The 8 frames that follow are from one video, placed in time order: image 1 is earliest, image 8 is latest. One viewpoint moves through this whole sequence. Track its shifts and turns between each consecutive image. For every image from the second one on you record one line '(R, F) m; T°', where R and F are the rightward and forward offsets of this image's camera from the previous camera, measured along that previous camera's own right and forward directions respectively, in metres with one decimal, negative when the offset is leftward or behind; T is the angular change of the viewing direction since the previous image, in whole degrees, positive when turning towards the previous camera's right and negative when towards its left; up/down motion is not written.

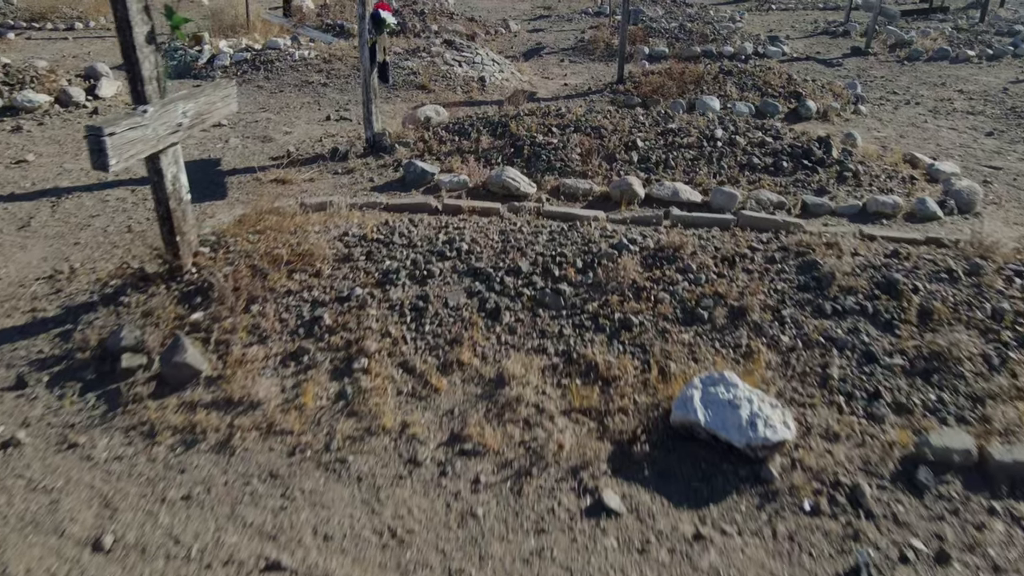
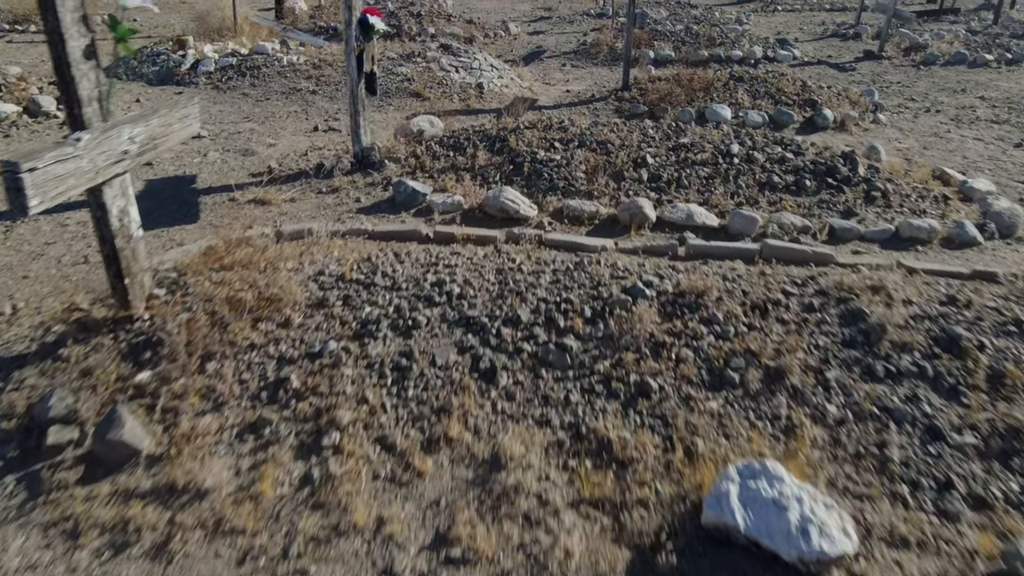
(0.0, +0.5) m; 0°
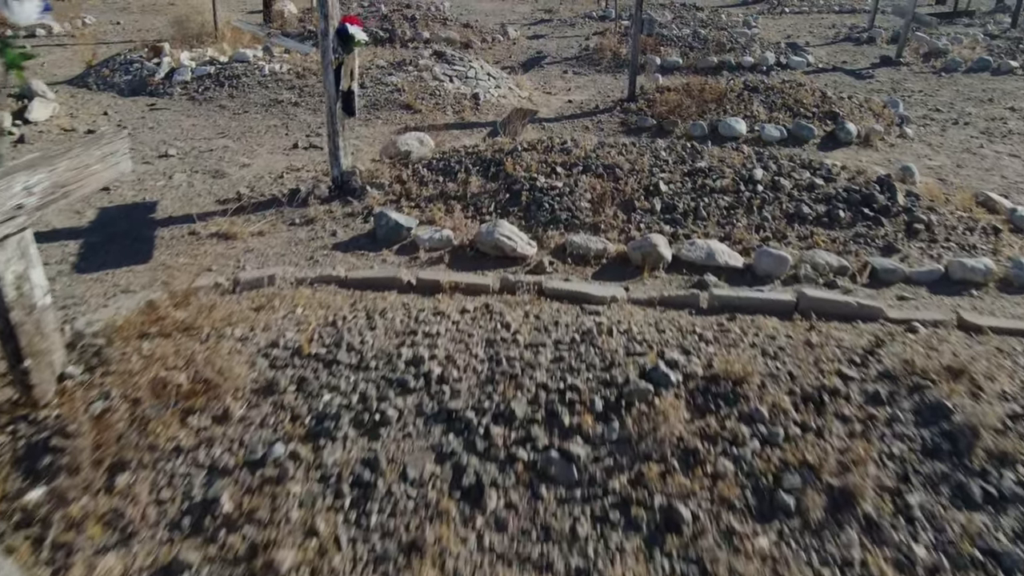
(0.0, +0.7) m; 0°
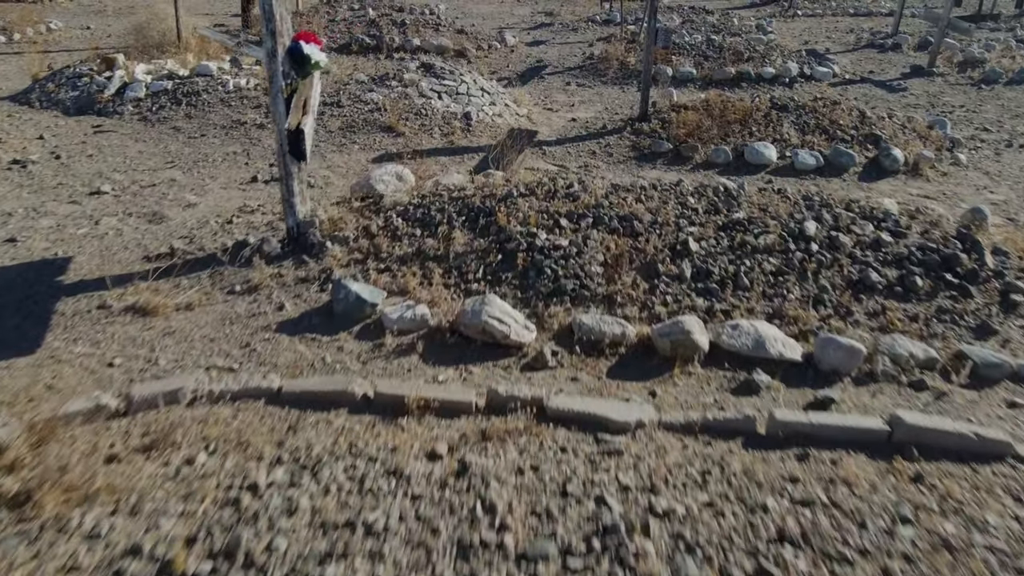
(0.0, +1.1) m; 0°
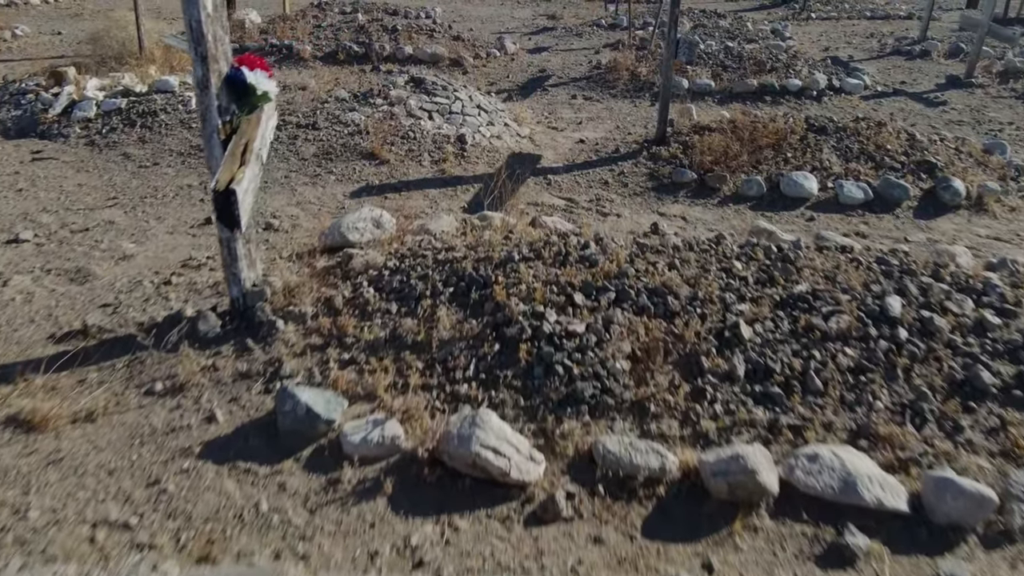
(0.0, +1.0) m; 0°
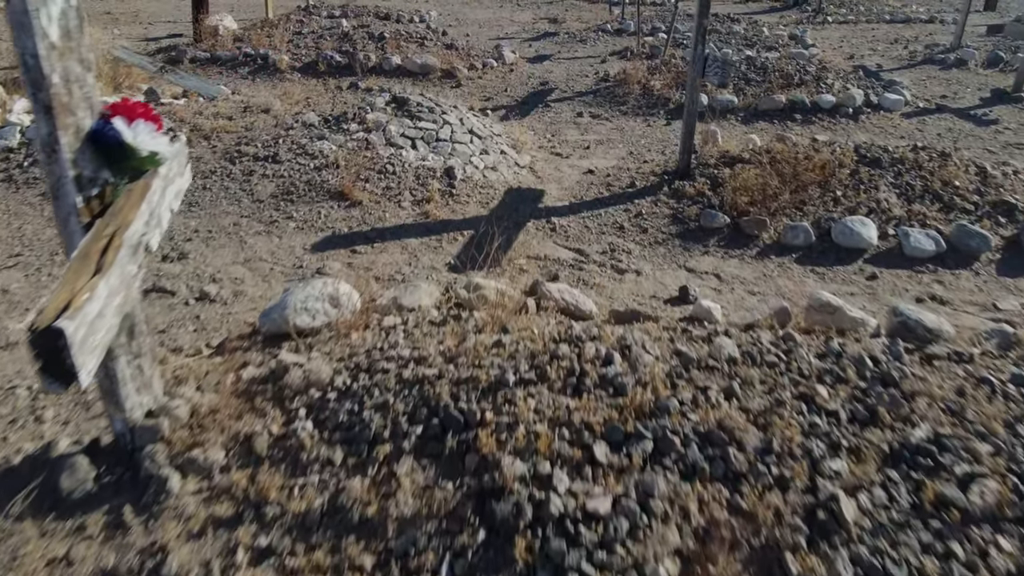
(0.0, +1.1) m; 0°
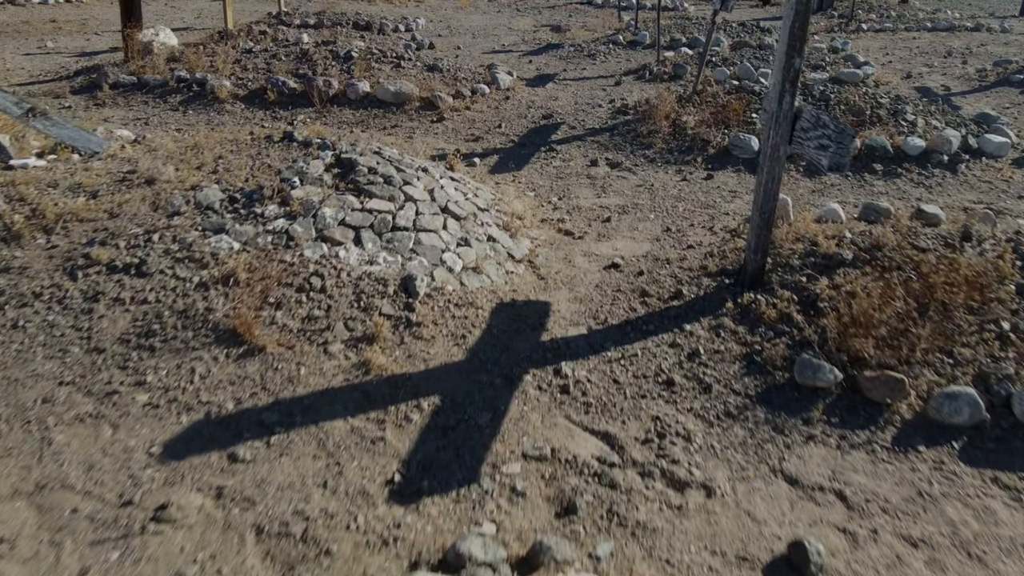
(+0.1, +2.0) m; 0°
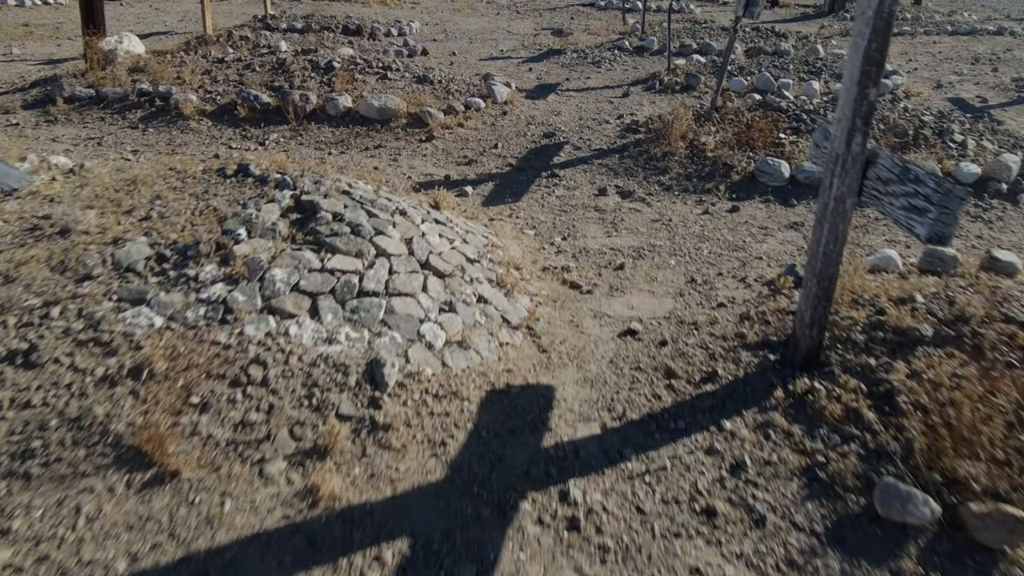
(0.0, +0.9) m; 0°
